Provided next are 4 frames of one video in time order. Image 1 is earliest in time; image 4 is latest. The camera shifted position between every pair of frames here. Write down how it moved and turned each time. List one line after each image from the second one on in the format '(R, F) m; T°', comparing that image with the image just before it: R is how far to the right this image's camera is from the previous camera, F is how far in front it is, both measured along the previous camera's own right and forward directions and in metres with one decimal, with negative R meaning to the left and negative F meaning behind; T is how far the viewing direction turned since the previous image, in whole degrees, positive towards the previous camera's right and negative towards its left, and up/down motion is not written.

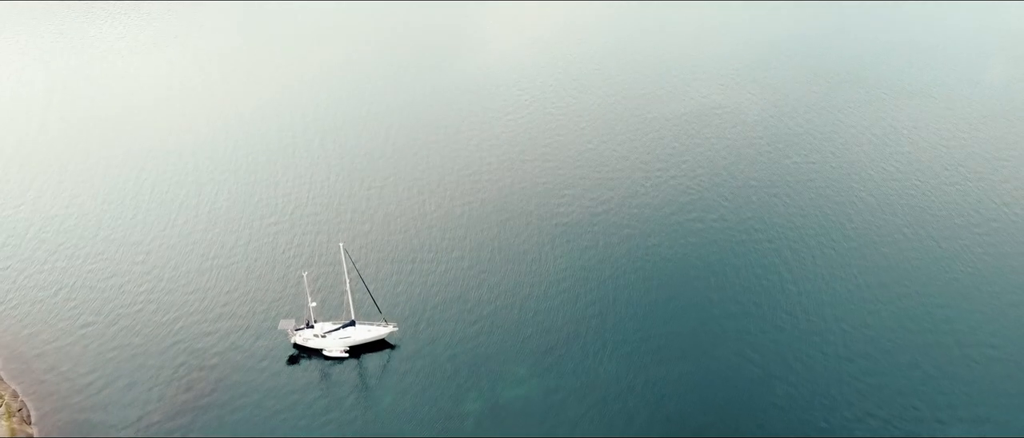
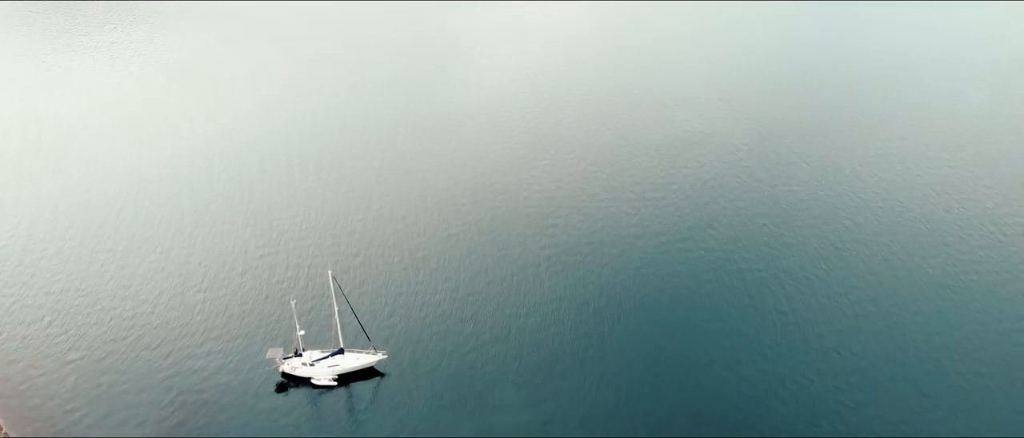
(+22.8, -3.9) m; -10°
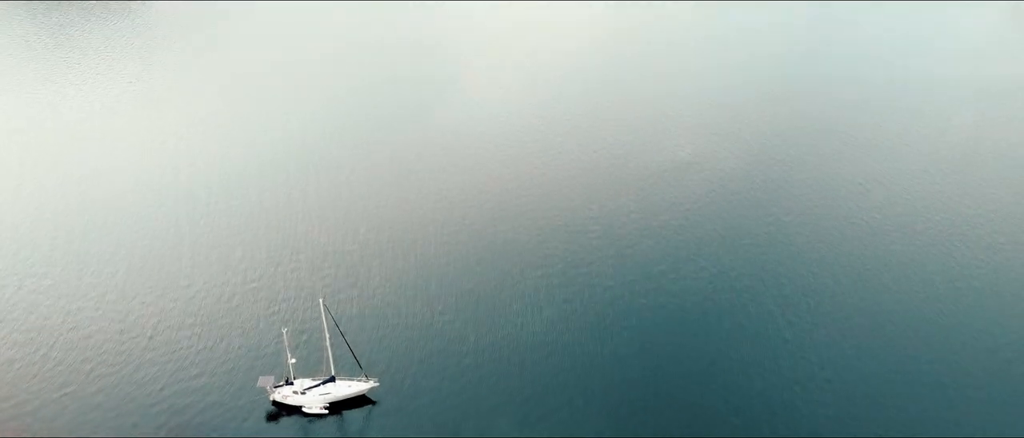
(+0.4, -1.5) m; +1°
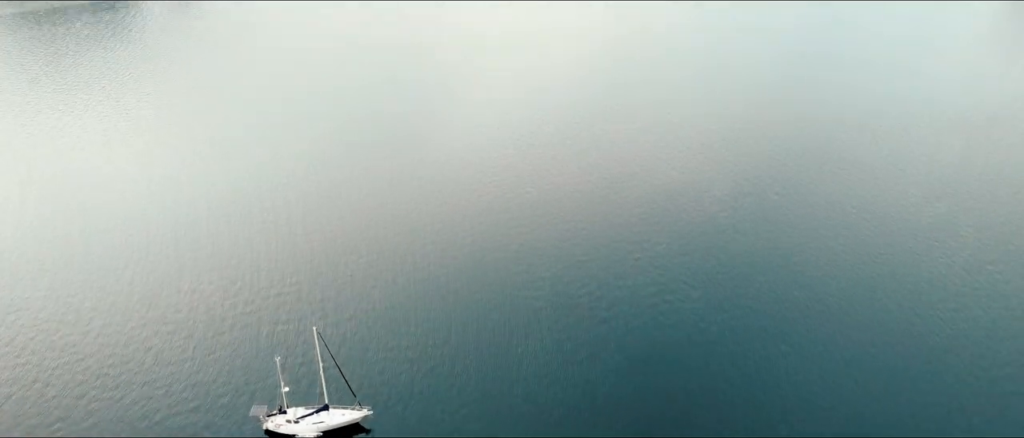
(+0.3, -1.0) m; 0°
